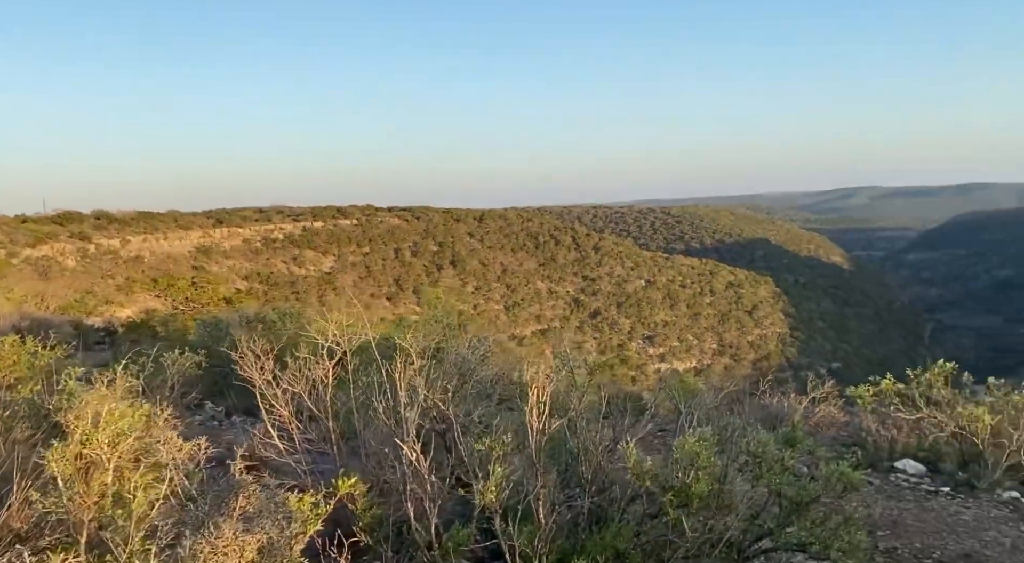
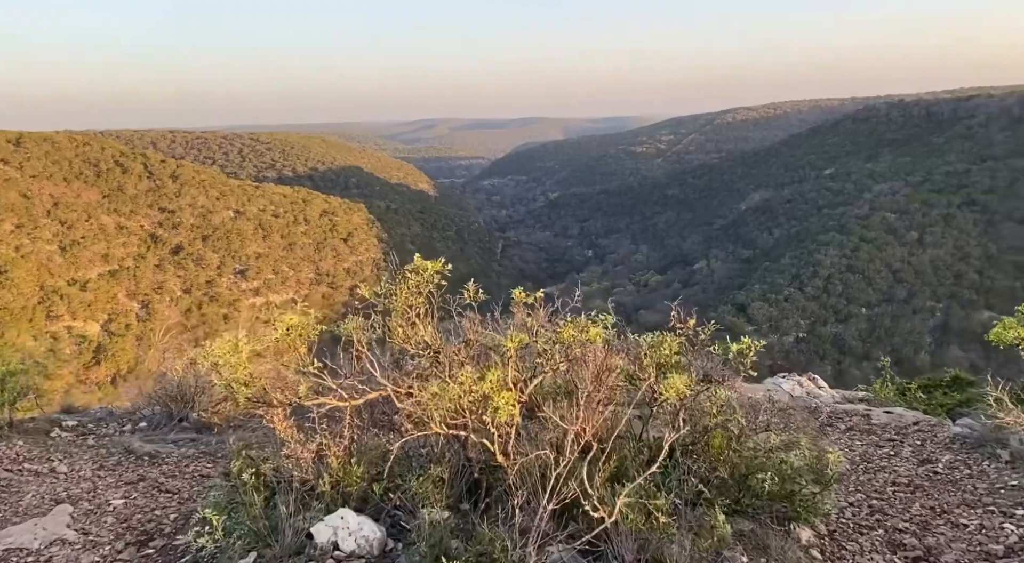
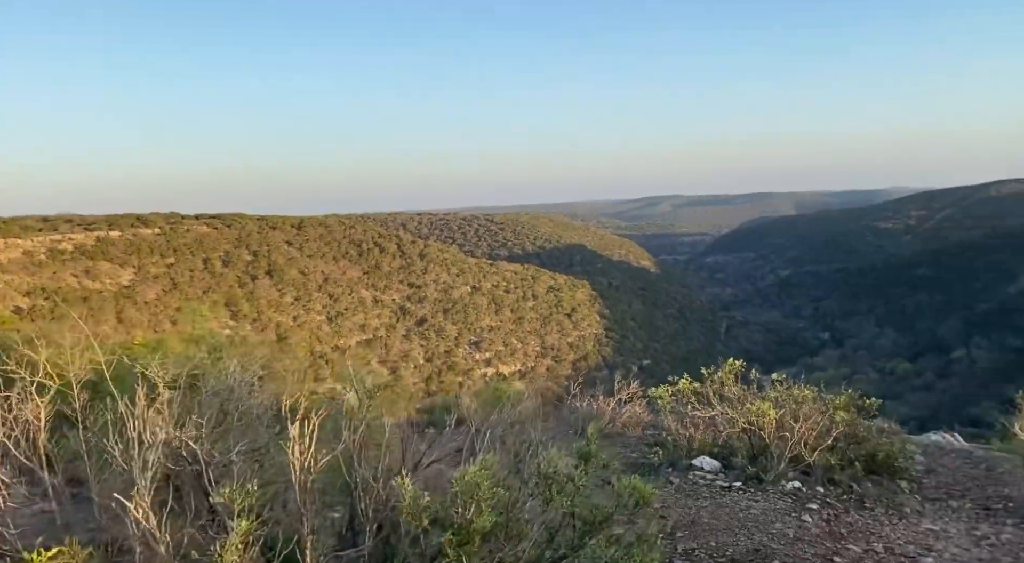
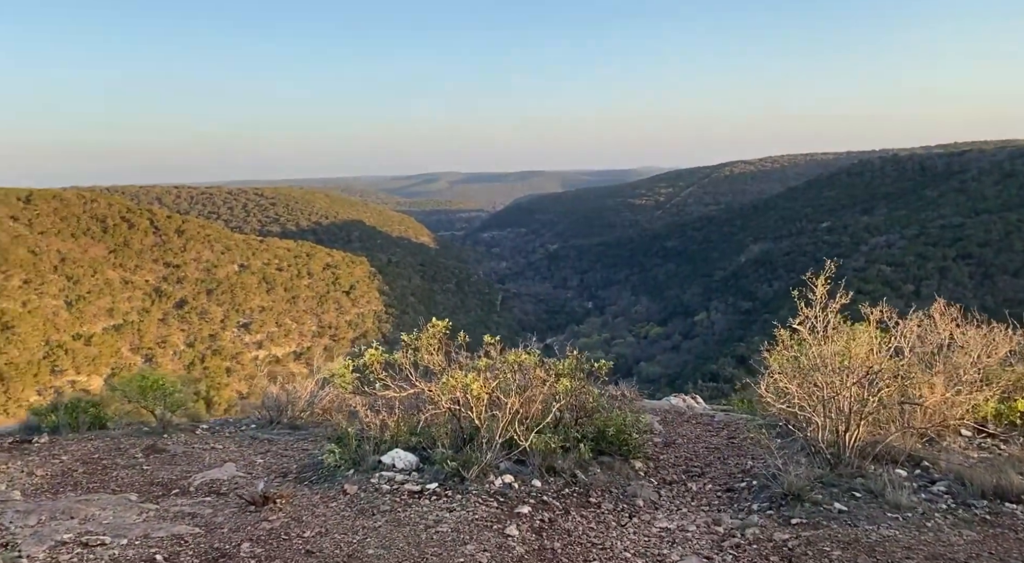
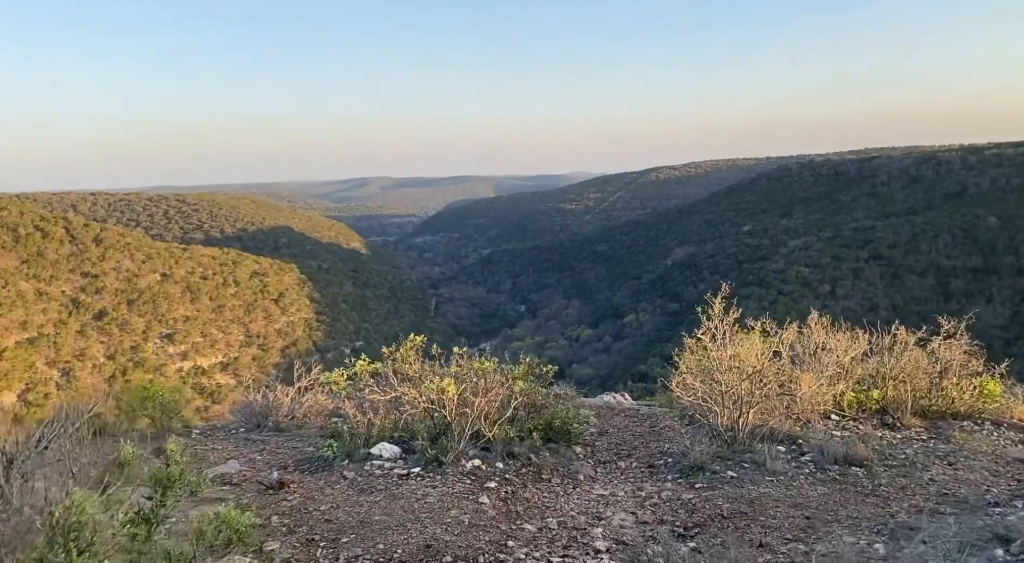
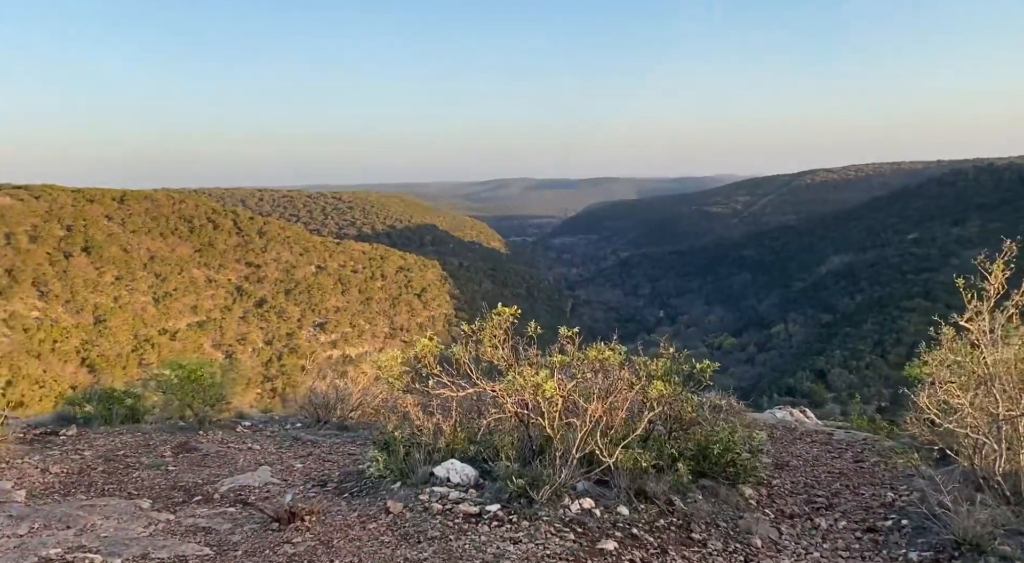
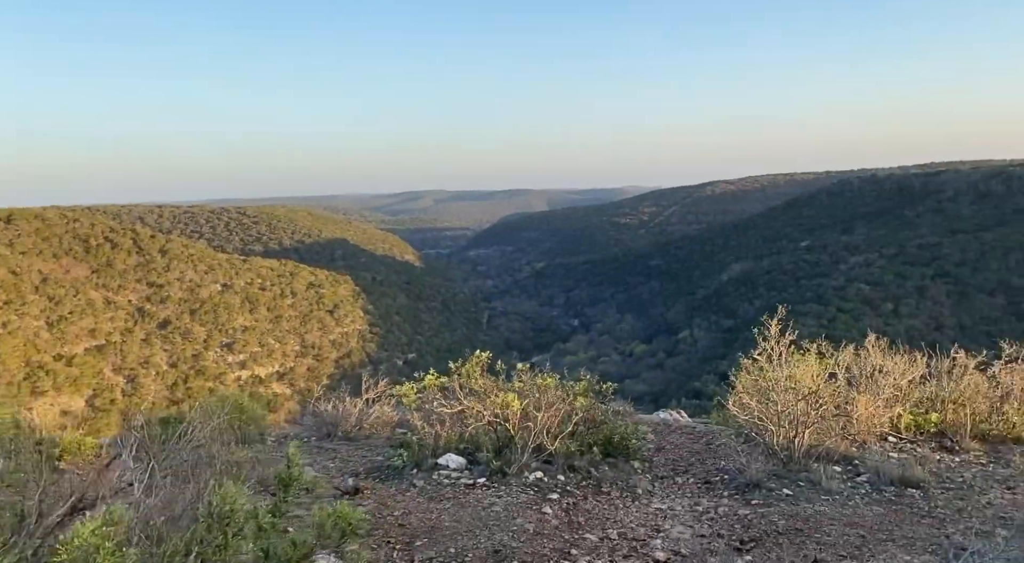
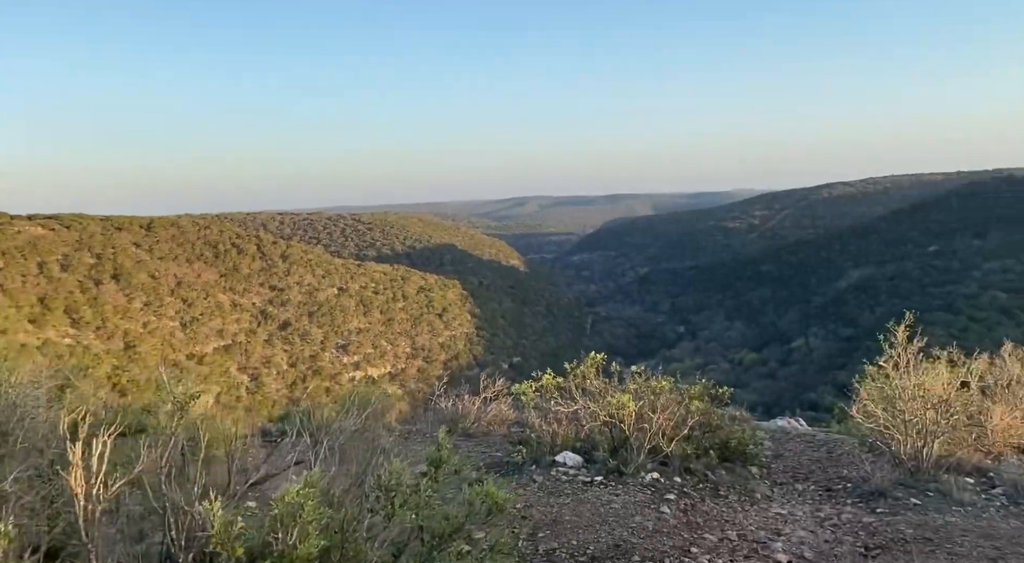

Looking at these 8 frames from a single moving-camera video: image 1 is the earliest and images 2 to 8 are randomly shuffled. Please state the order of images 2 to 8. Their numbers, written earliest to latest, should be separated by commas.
3, 8, 7, 5, 4, 6, 2
